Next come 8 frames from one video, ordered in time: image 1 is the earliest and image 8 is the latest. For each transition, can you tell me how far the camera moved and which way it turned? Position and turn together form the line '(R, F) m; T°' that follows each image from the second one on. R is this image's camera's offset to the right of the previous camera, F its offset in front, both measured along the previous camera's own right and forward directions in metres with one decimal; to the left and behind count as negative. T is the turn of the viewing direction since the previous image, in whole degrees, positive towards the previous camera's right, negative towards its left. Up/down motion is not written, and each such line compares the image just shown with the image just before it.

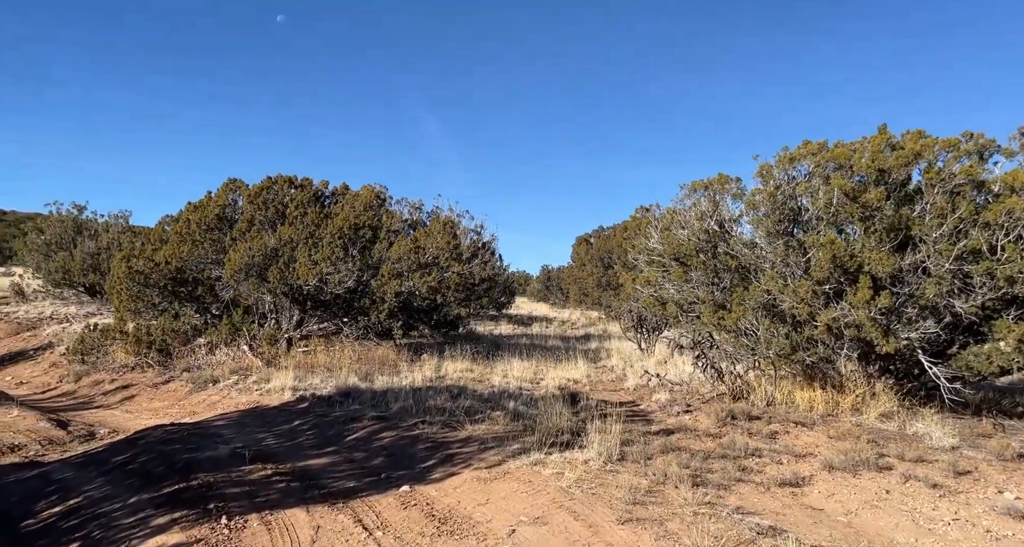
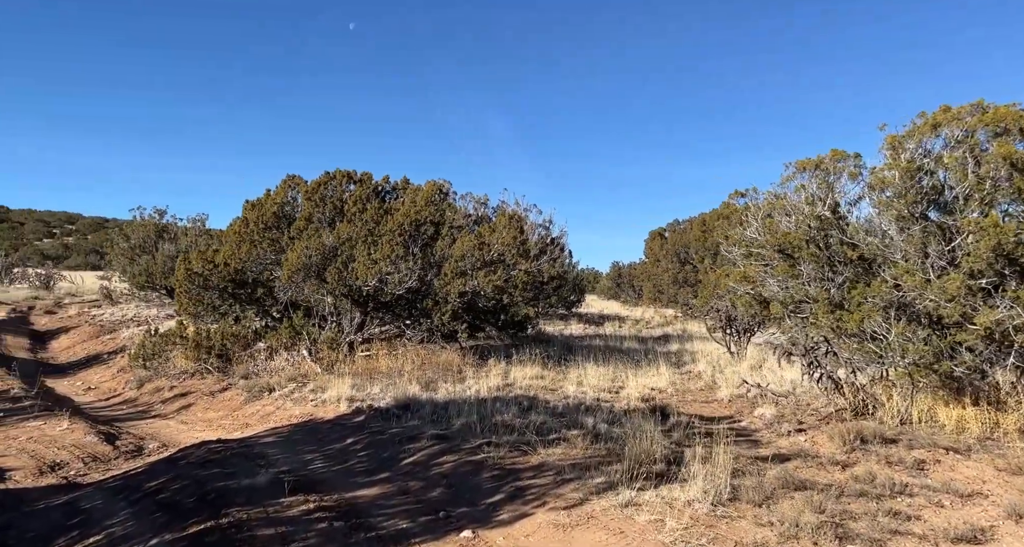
(-0.1, +1.1) m; -6°
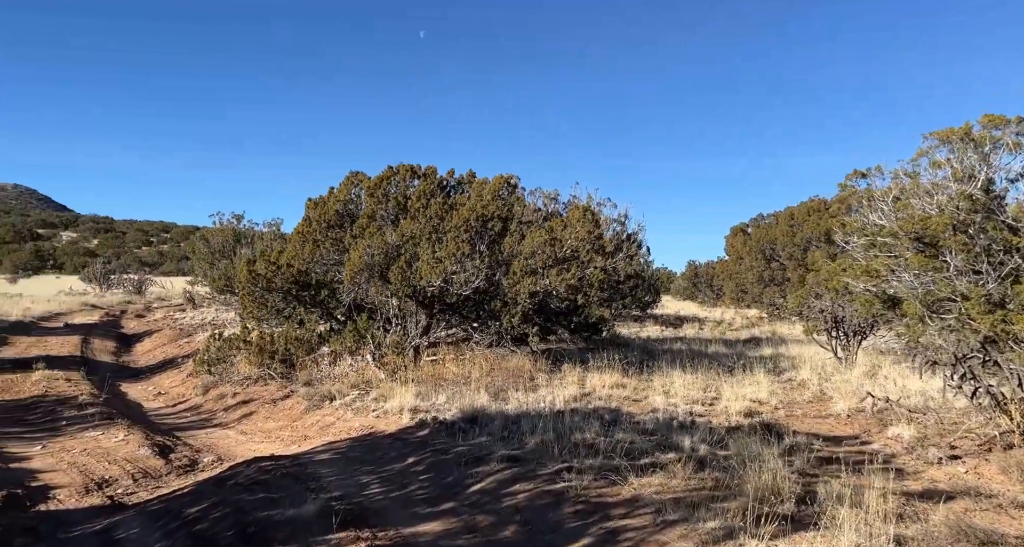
(-0.1, +0.9) m; -6°
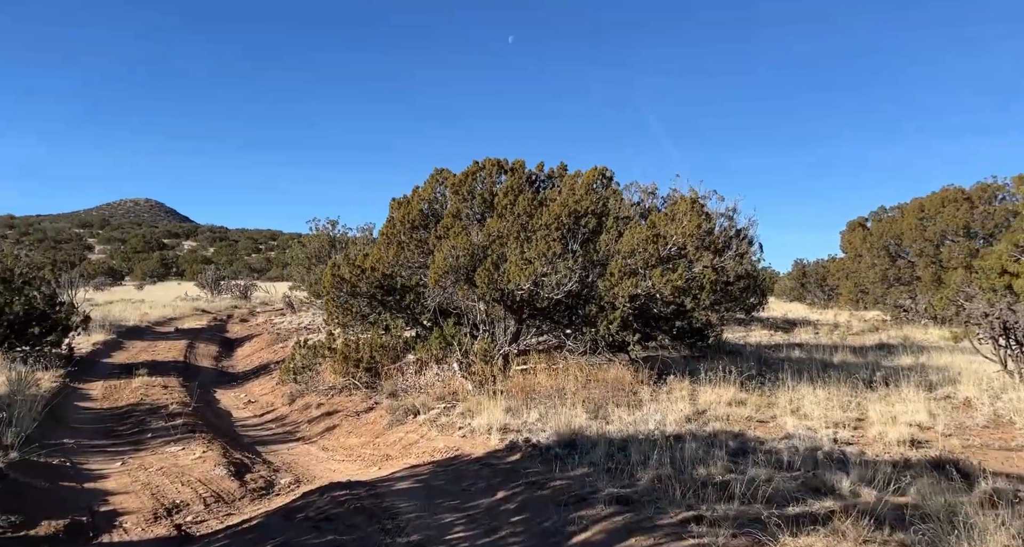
(-0.1, +1.0) m; -7°
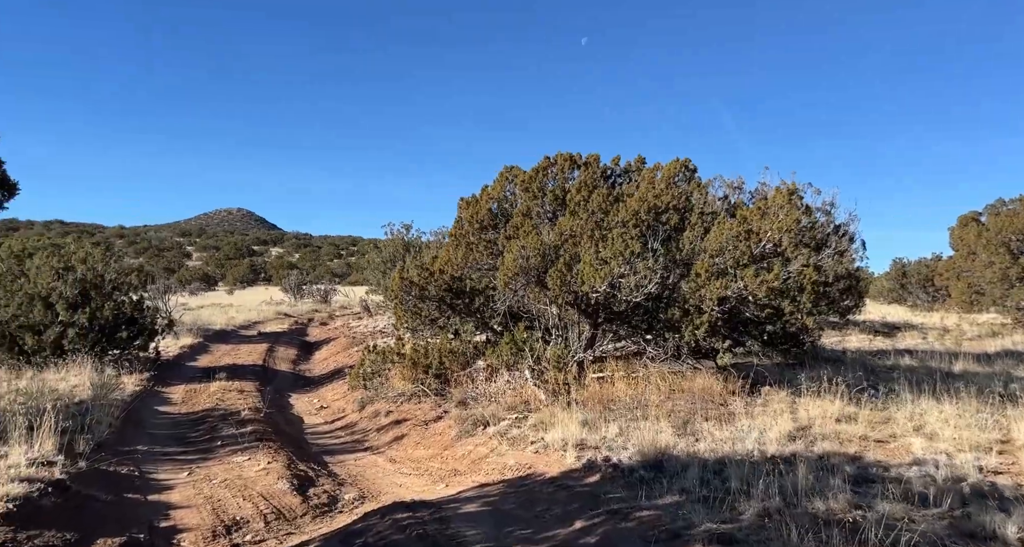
(0.0, +0.6) m; -6°
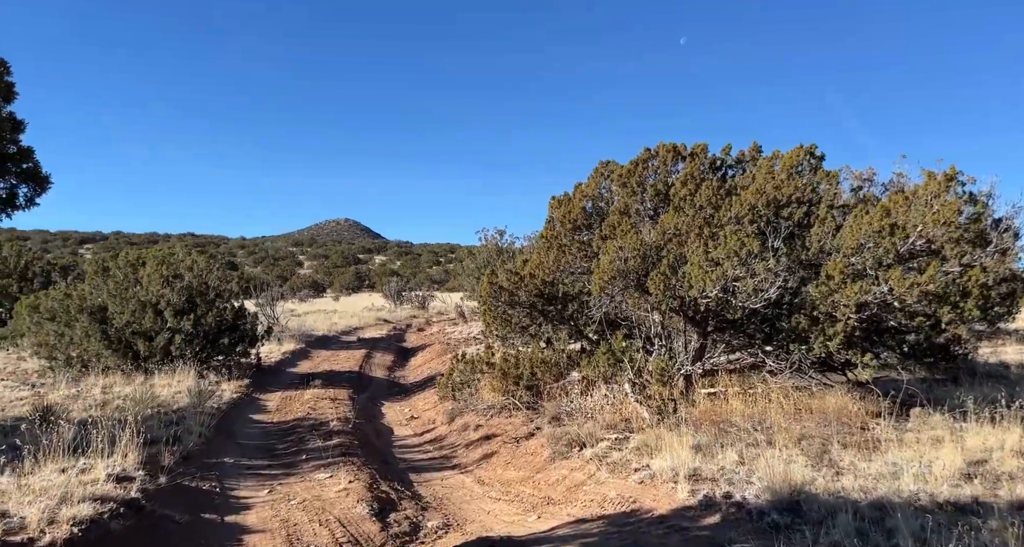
(0.0, +0.8) m; -8°
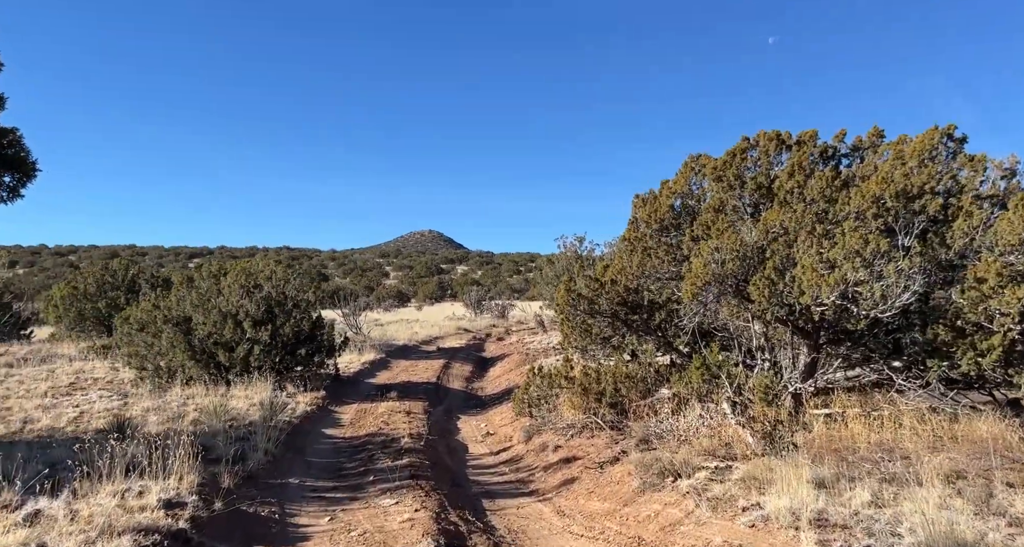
(0.0, +0.9) m; -7°
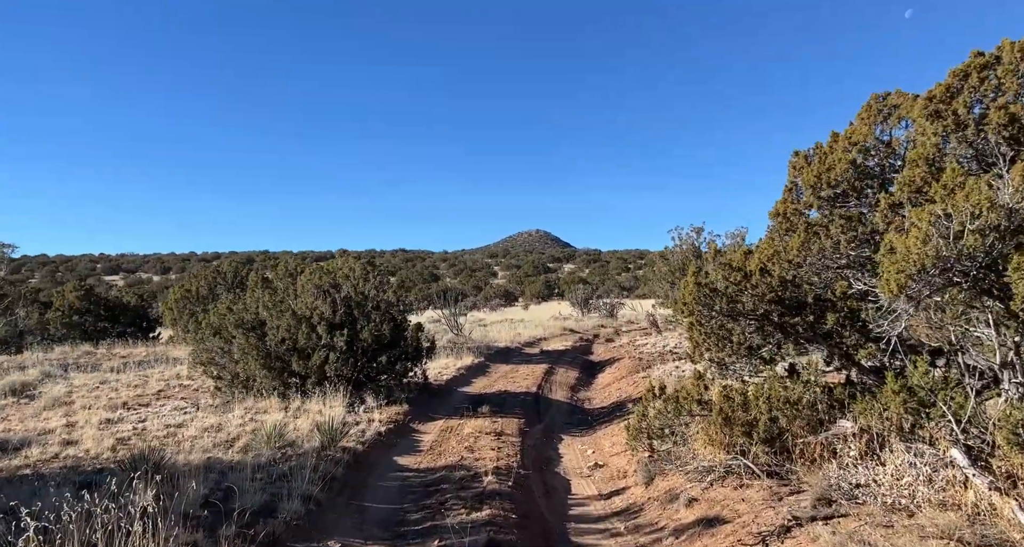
(0.0, +2.5) m; -9°
